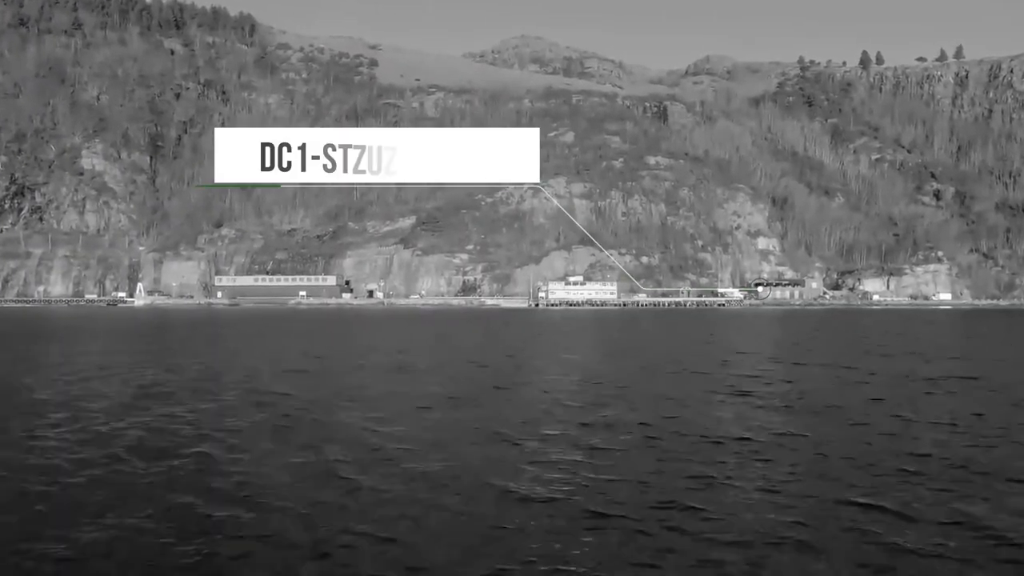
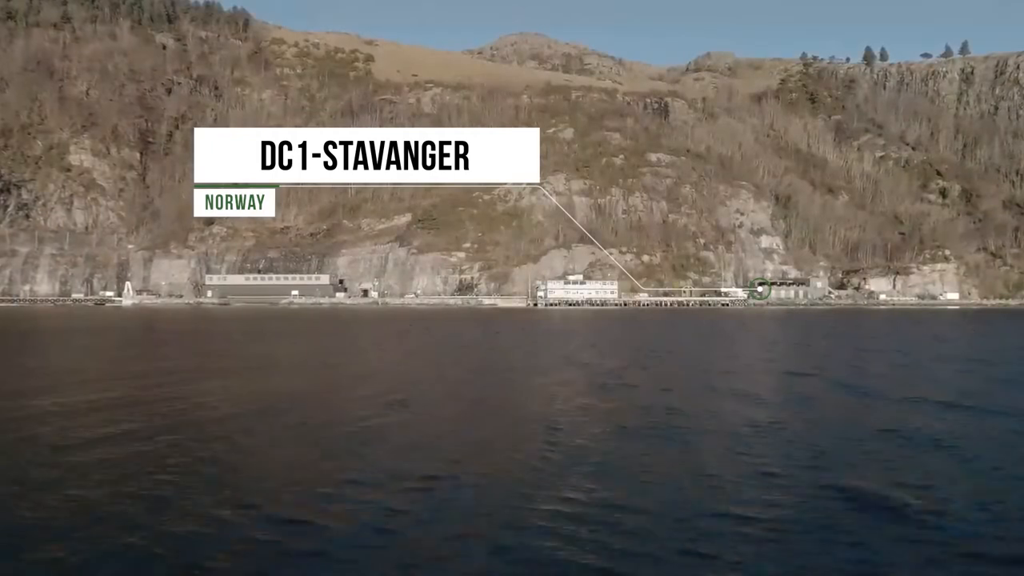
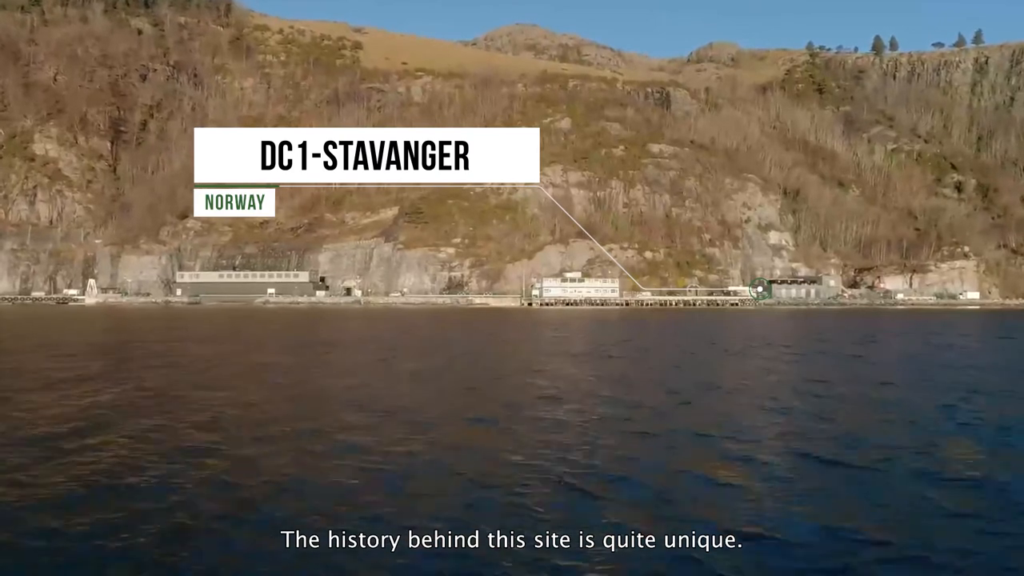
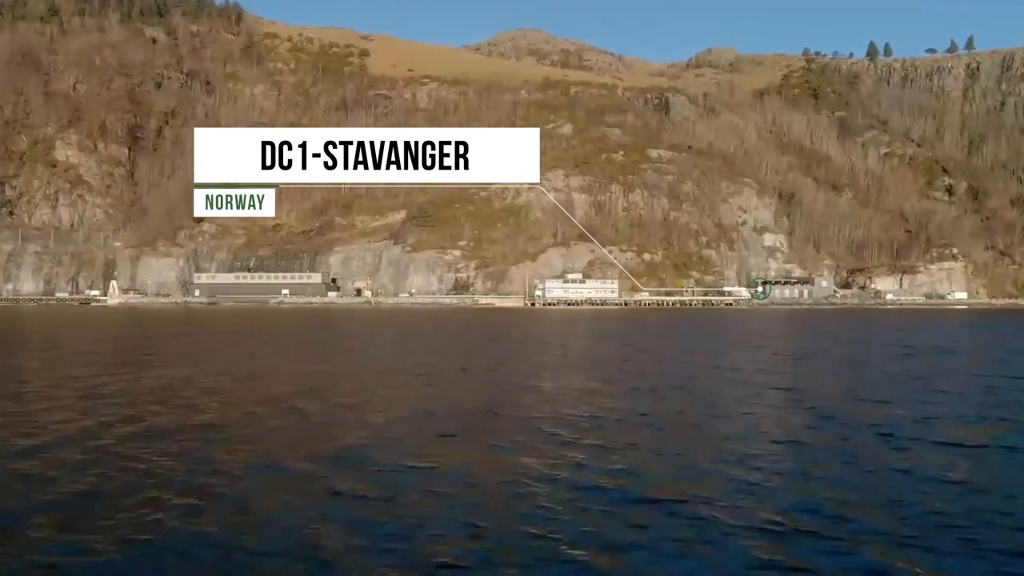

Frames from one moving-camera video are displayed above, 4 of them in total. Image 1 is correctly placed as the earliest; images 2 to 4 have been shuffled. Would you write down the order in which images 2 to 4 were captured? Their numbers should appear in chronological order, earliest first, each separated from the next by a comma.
2, 4, 3
